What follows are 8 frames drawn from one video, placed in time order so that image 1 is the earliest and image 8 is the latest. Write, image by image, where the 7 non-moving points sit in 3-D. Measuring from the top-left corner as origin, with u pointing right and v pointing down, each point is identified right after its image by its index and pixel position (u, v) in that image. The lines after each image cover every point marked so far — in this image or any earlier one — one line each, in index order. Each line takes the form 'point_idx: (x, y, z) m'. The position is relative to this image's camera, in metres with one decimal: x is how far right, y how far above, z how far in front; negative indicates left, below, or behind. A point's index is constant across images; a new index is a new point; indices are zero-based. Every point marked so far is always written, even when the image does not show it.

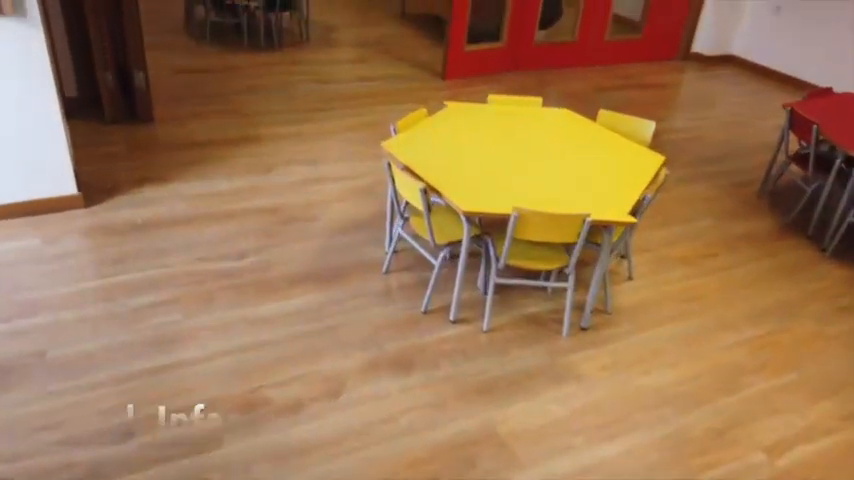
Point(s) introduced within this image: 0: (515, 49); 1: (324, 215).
0: (+0.8, +1.7, +5.5) m
1: (-0.5, +0.1, +3.3) m
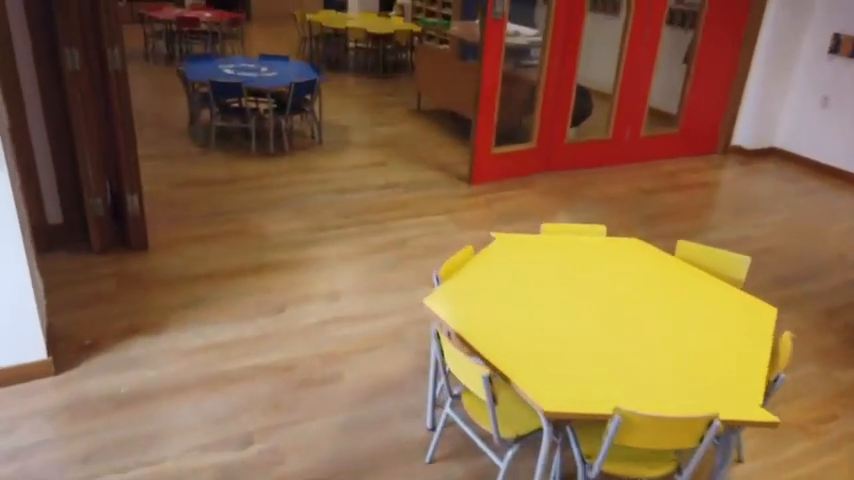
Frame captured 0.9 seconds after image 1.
0: (+1.0, +0.7, +5.1) m
1: (-0.3, -0.6, +2.7) m
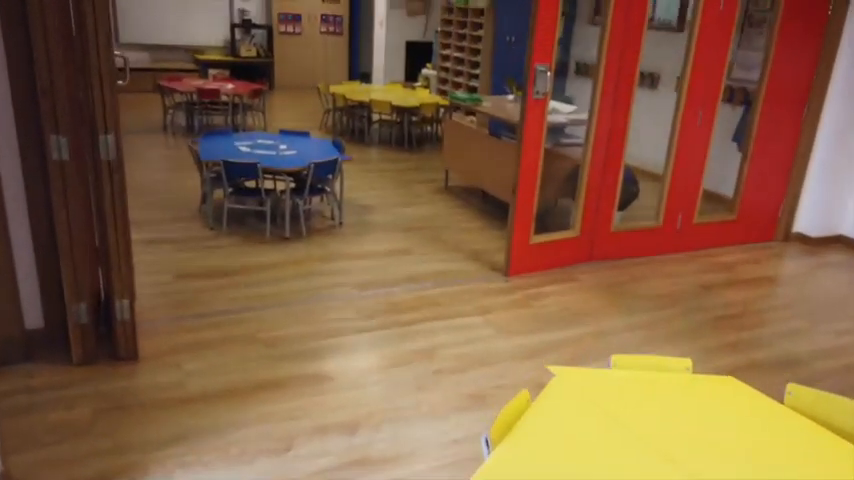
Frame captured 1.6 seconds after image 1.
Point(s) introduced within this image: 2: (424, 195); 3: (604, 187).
0: (+1.2, 0.0, +4.6) m
1: (-0.2, -1.0, +2.1) m
2: (0.0, +0.4, +6.1) m
3: (+1.2, +0.4, +4.5) m
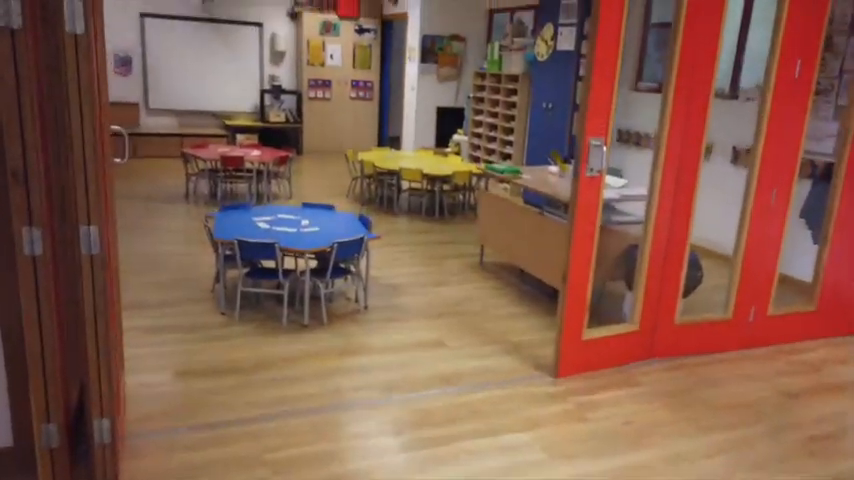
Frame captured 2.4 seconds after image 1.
0: (+1.4, -0.6, +4.0) m
1: (-0.1, -1.4, +1.5) m
2: (+0.3, -0.3, +5.6) m
3: (+1.5, -0.2, +3.9) m
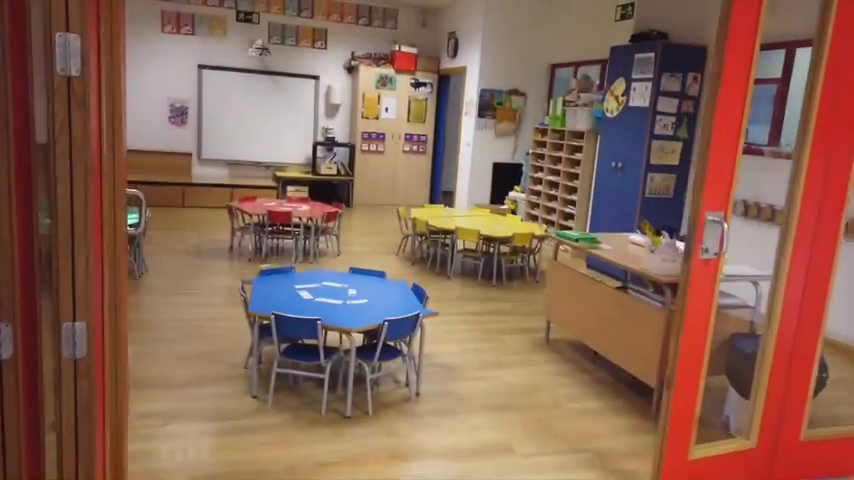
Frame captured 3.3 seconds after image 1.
0: (+1.8, -1.1, +3.2) m
1: (+0.1, -1.6, +0.8) m
2: (+0.7, -0.9, +4.9) m
3: (+1.8, -0.7, +3.2) m
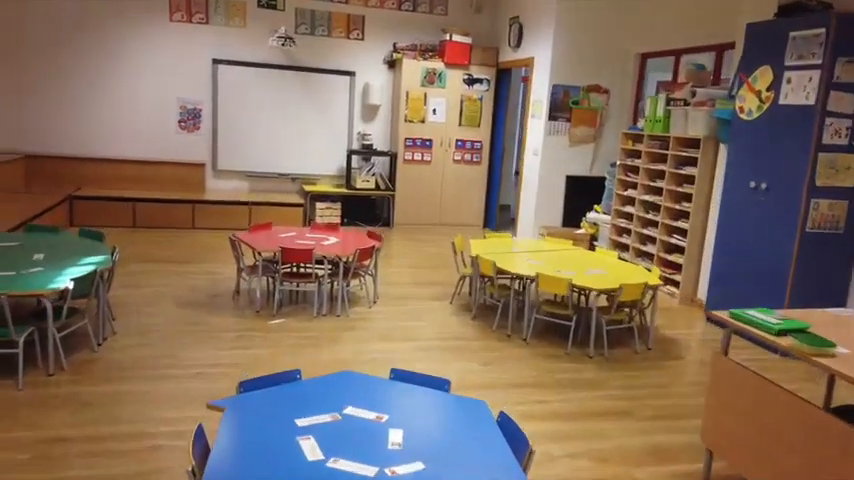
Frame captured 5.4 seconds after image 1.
0: (+2.1, -1.5, +1.2) m
1: (+0.2, -2.0, -1.1) m
2: (+1.2, -1.3, +3.0) m
3: (+2.1, -1.1, +1.1) m
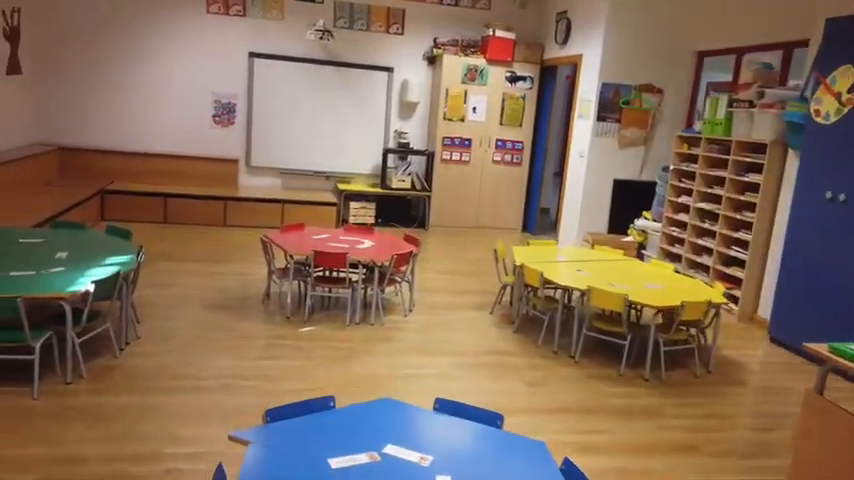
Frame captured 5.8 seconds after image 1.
0: (+2.2, -1.6, +0.7) m
1: (+0.2, -2.1, -1.5) m
2: (+1.3, -1.4, +2.6) m
3: (+2.2, -1.2, +0.7) m
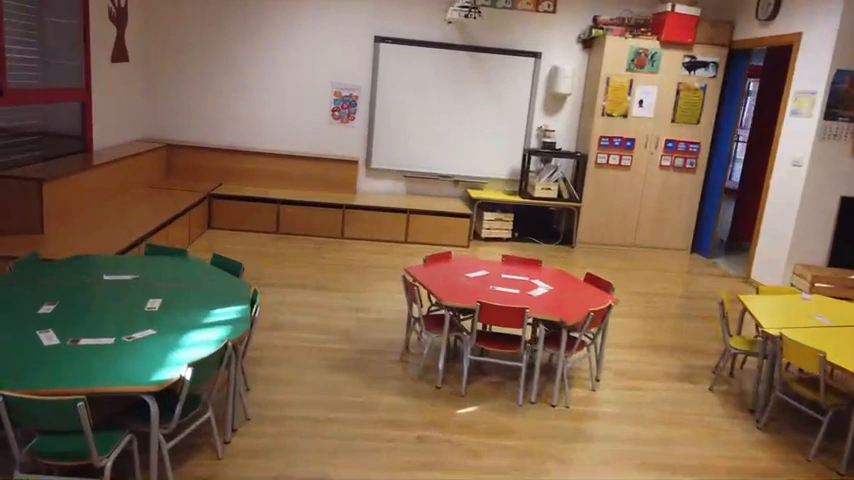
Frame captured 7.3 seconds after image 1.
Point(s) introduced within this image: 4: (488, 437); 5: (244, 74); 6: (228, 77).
0: (+2.7, -2.0, -1.0) m
1: (+0.4, -2.5, -2.9) m
2: (+2.1, -1.7, +0.9) m
3: (+2.7, -1.6, -1.1) m
4: (+0.3, -1.0, +3.3) m
5: (-2.2, +2.0, +7.7) m
6: (-2.4, +2.0, +7.7) m
